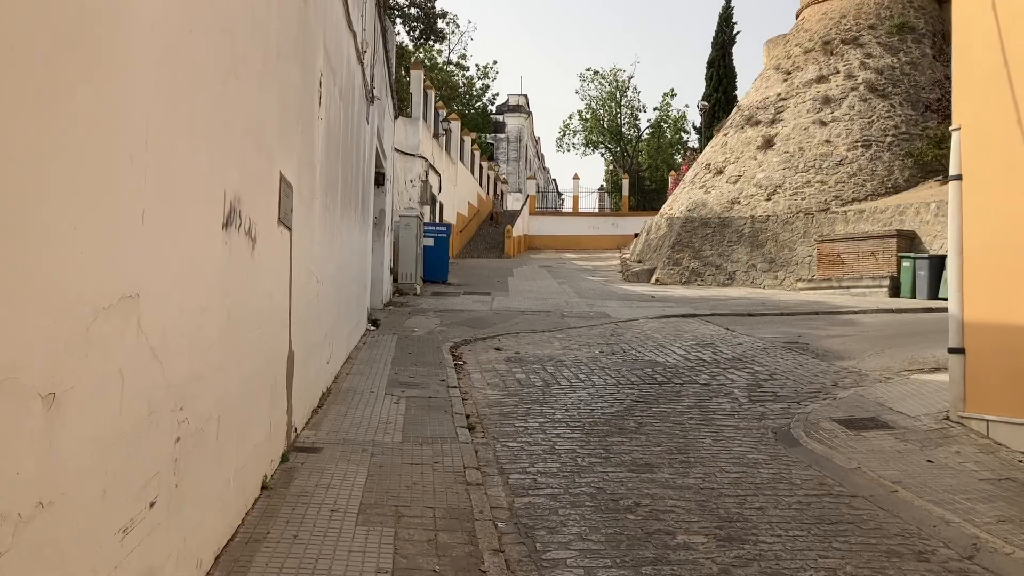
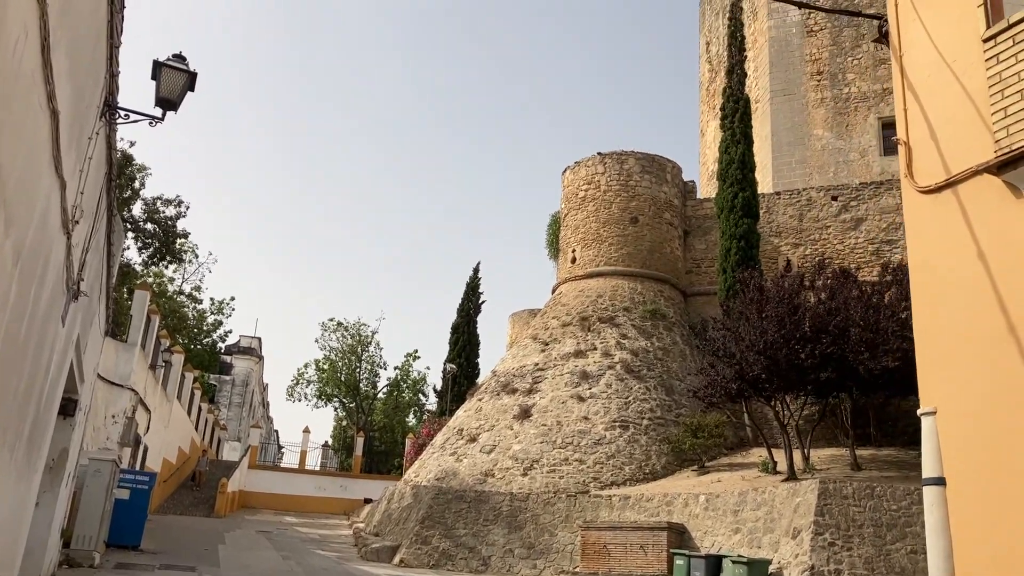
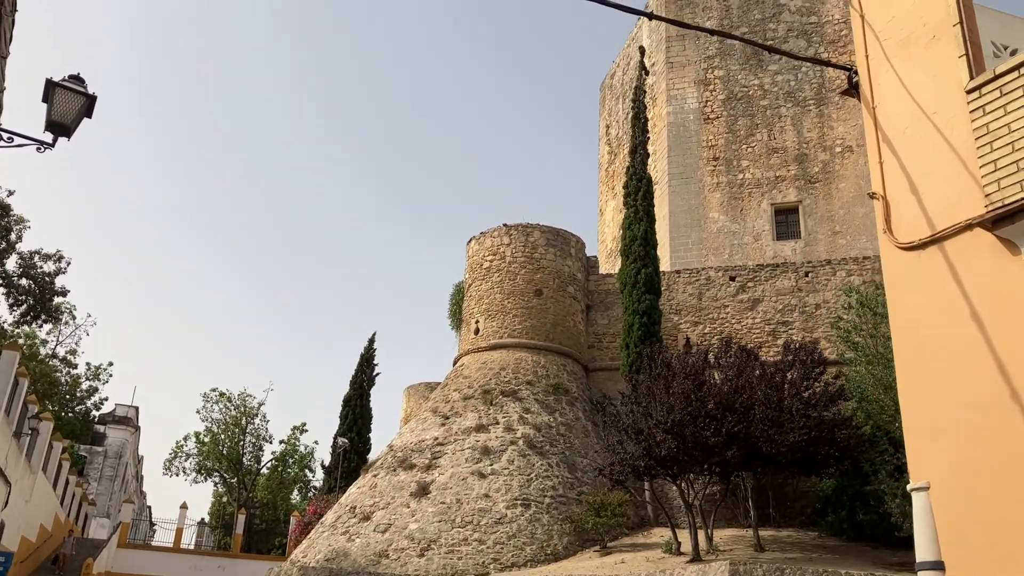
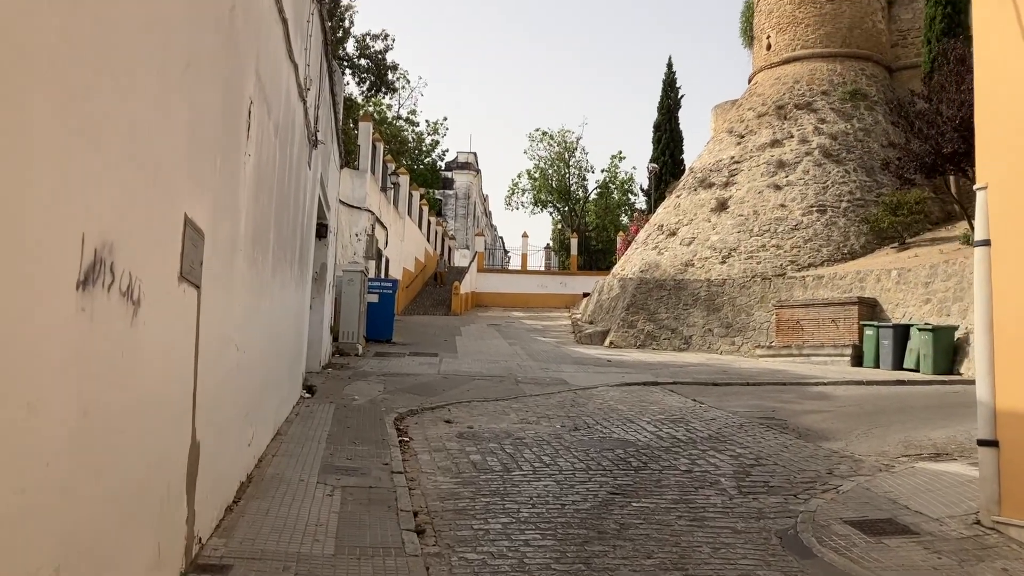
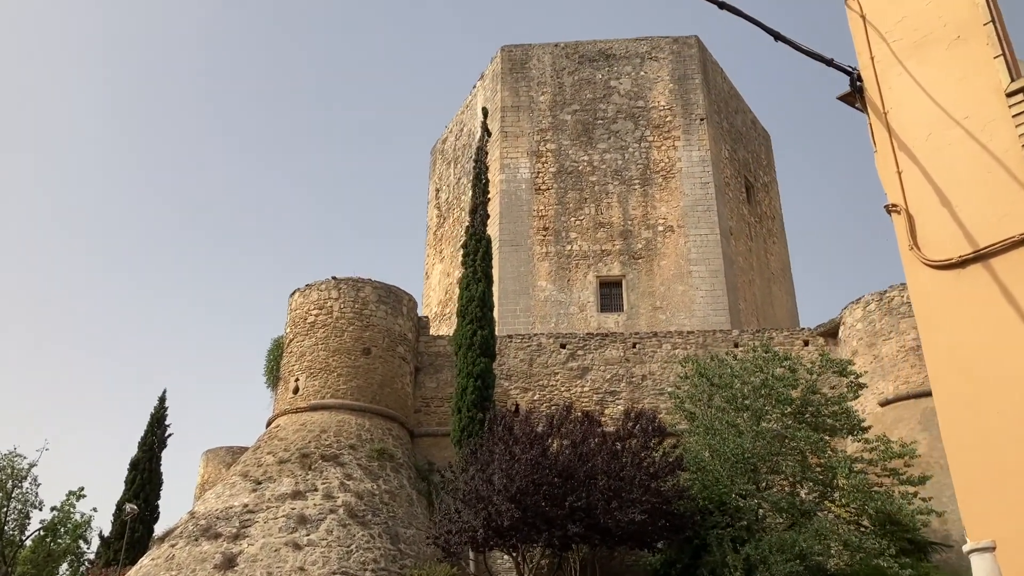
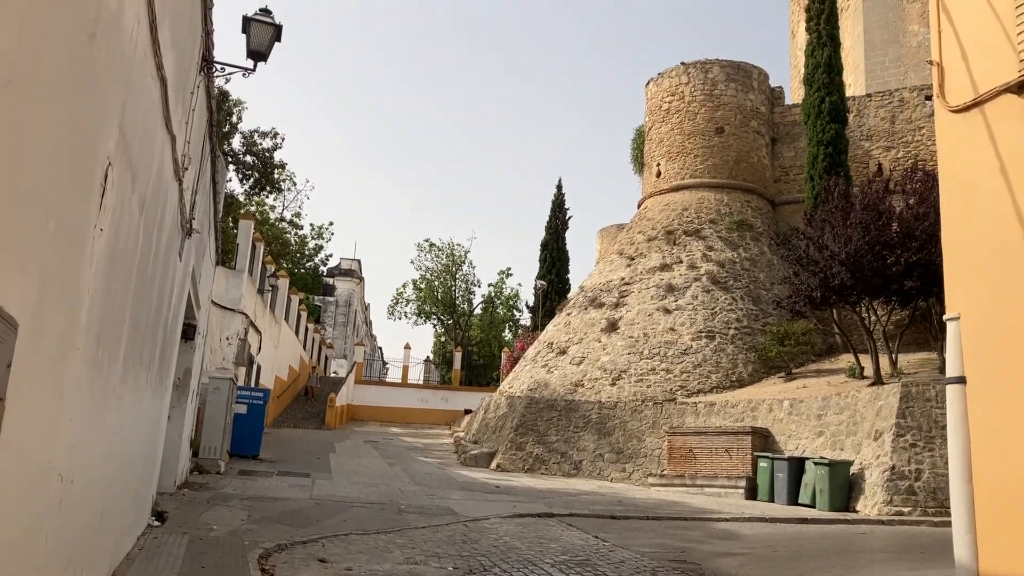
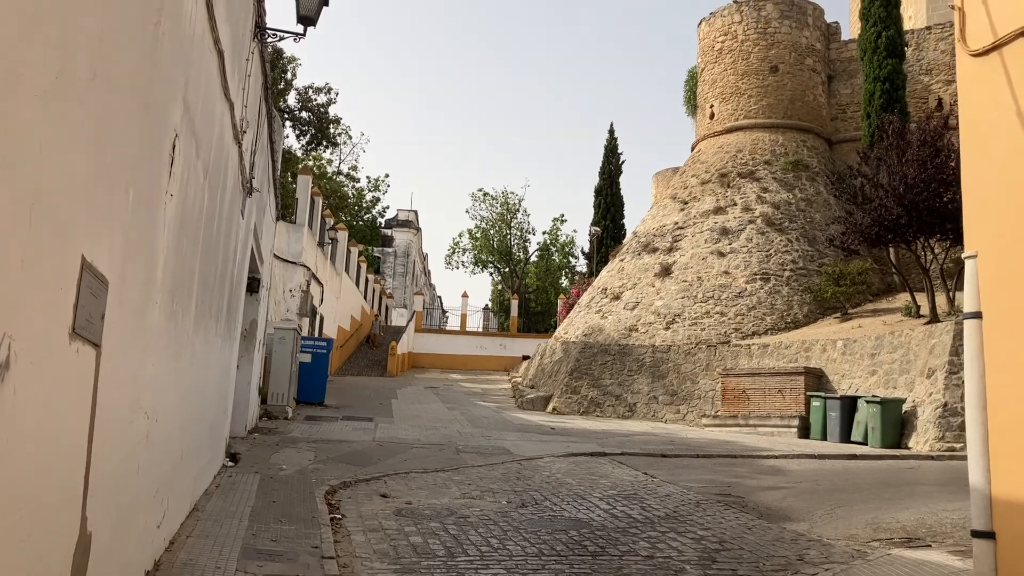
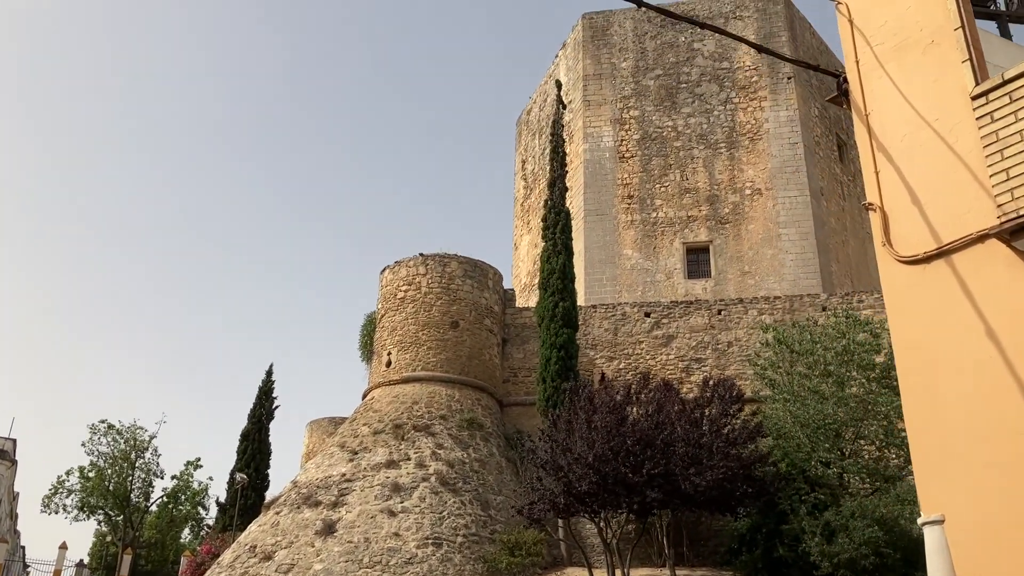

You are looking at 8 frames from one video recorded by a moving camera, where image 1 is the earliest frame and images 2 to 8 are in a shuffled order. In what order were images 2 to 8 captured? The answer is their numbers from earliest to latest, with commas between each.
4, 7, 6, 2, 3, 8, 5
